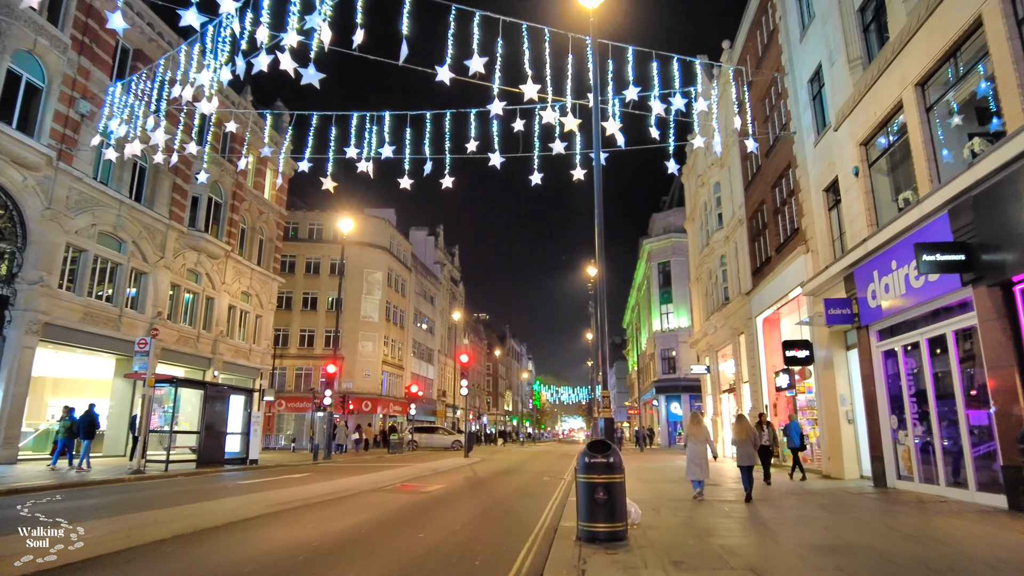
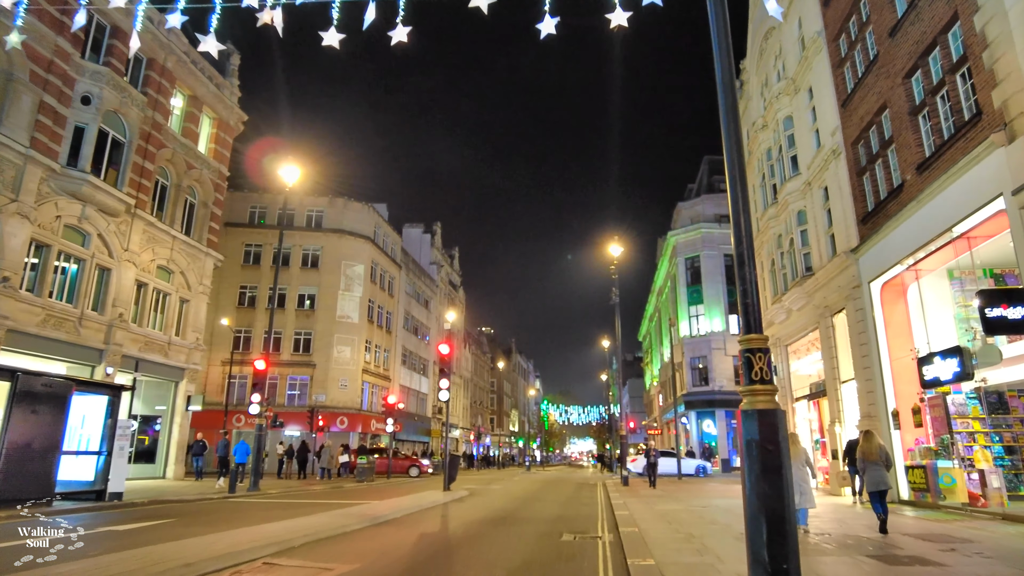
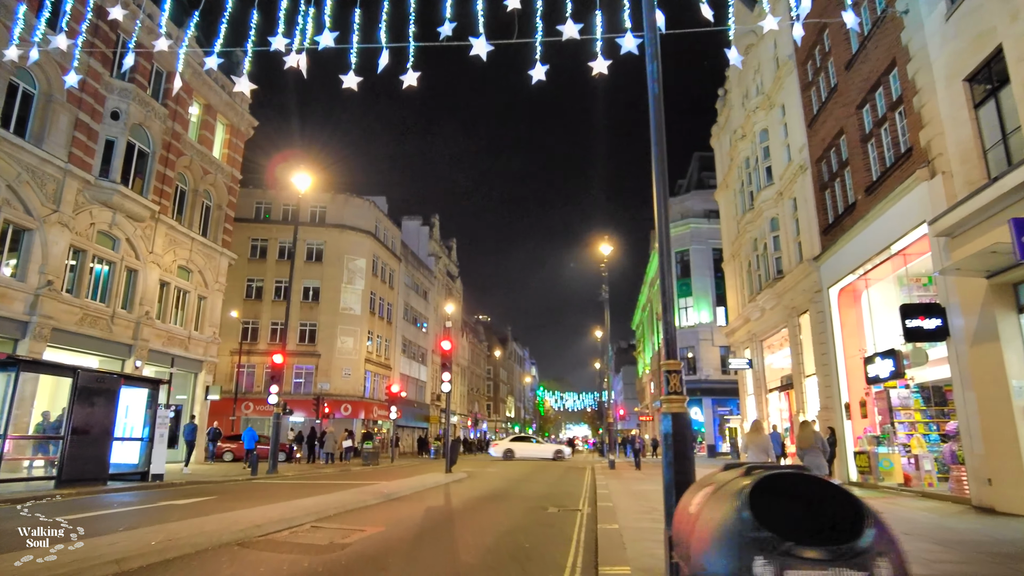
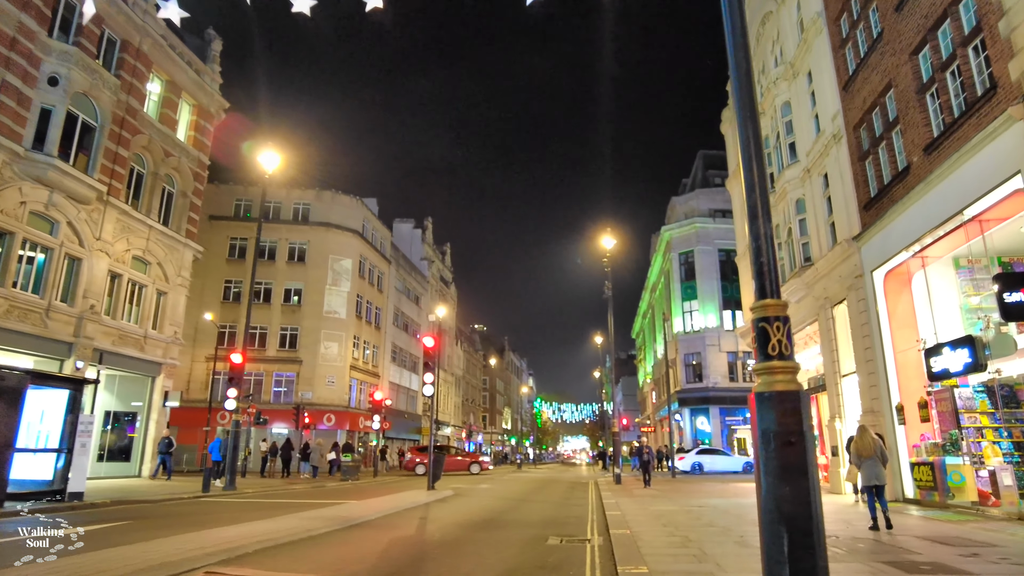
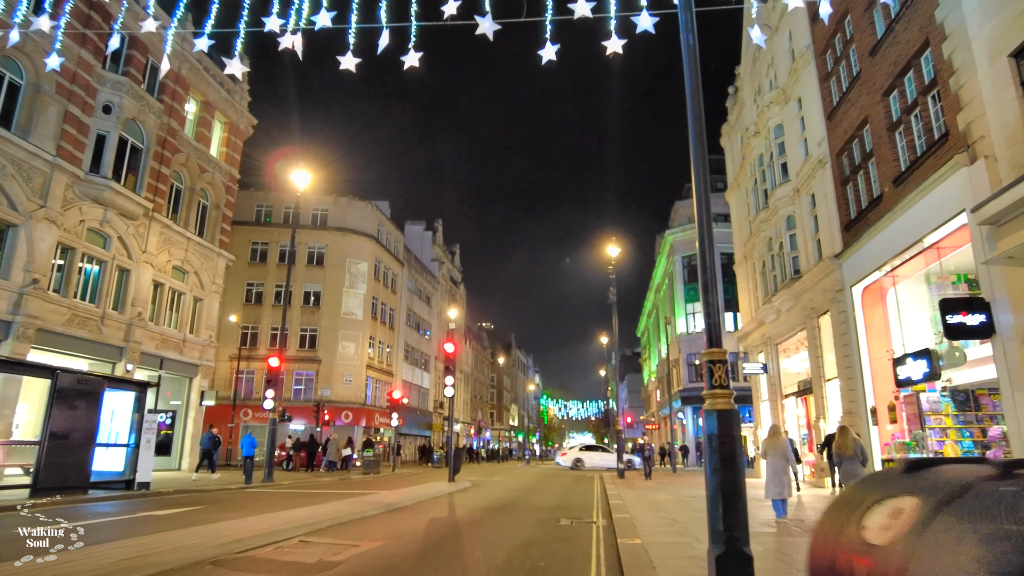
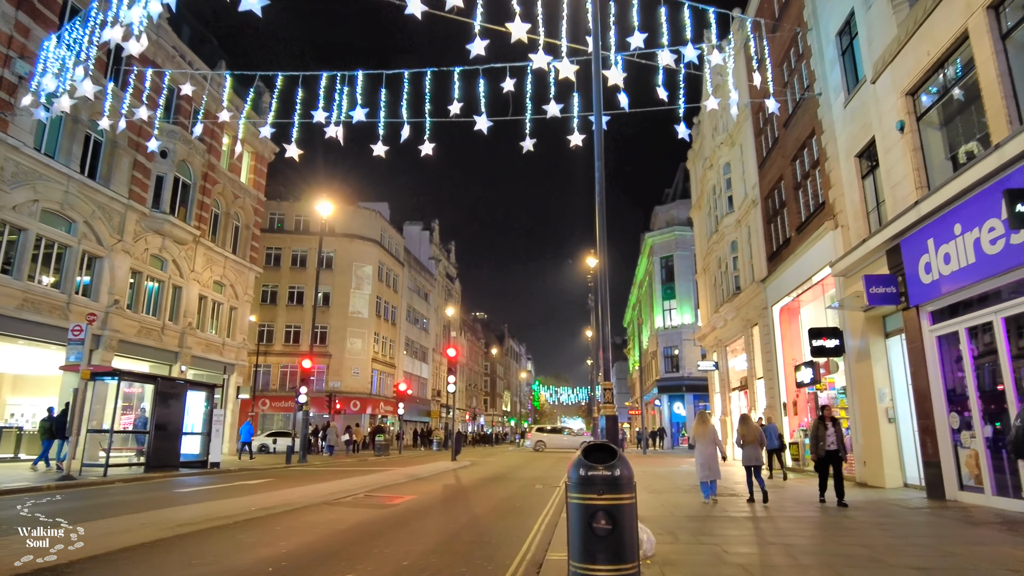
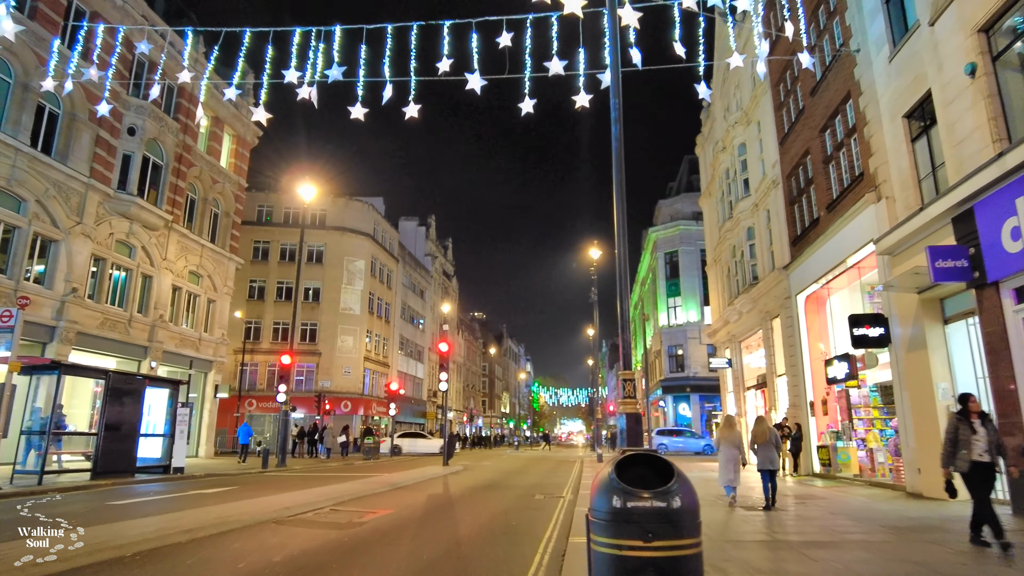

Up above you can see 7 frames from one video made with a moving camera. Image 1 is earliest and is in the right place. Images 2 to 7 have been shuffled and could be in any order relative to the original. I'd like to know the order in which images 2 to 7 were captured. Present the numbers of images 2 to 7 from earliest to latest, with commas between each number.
6, 7, 3, 5, 2, 4
